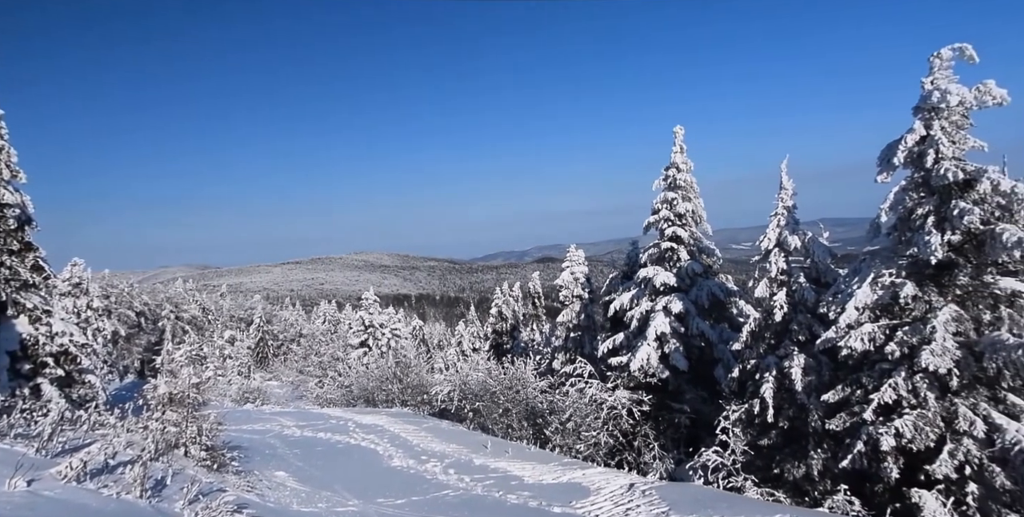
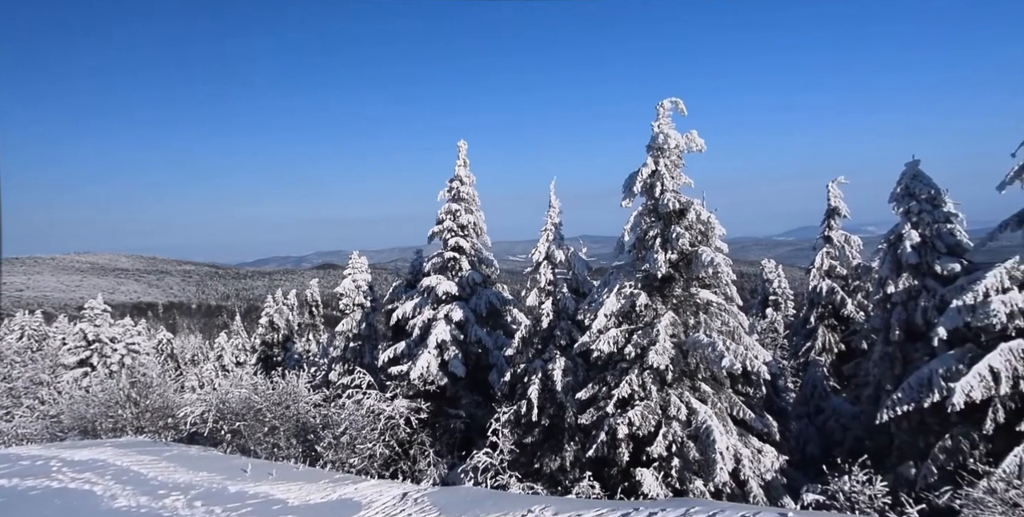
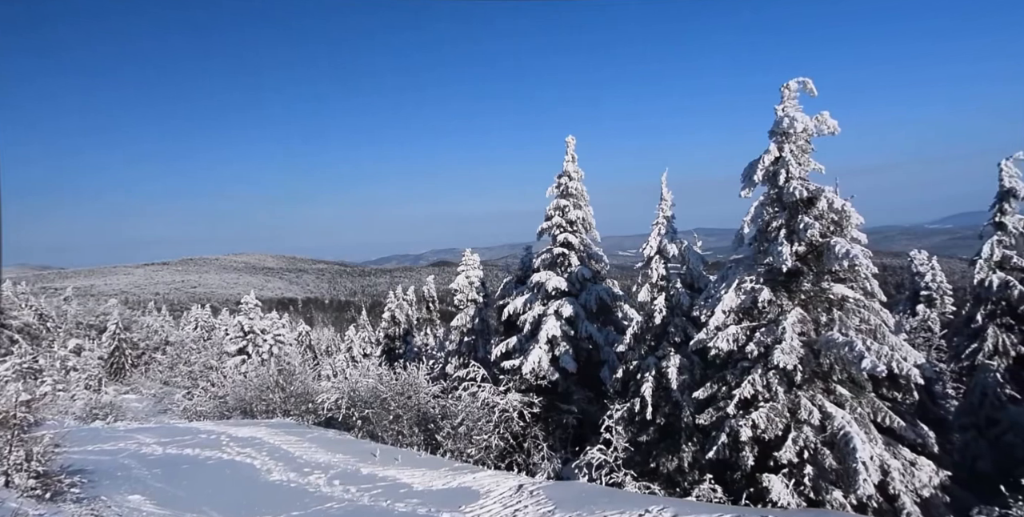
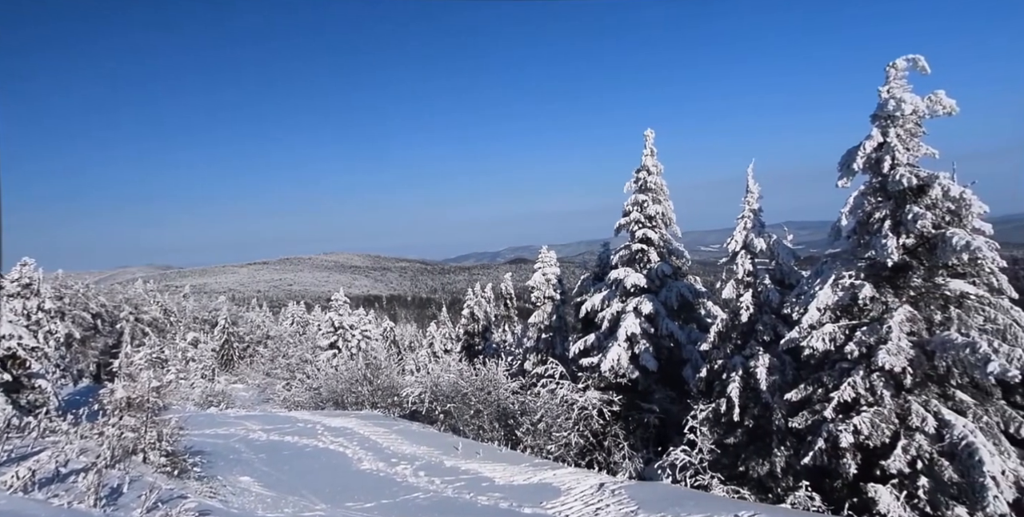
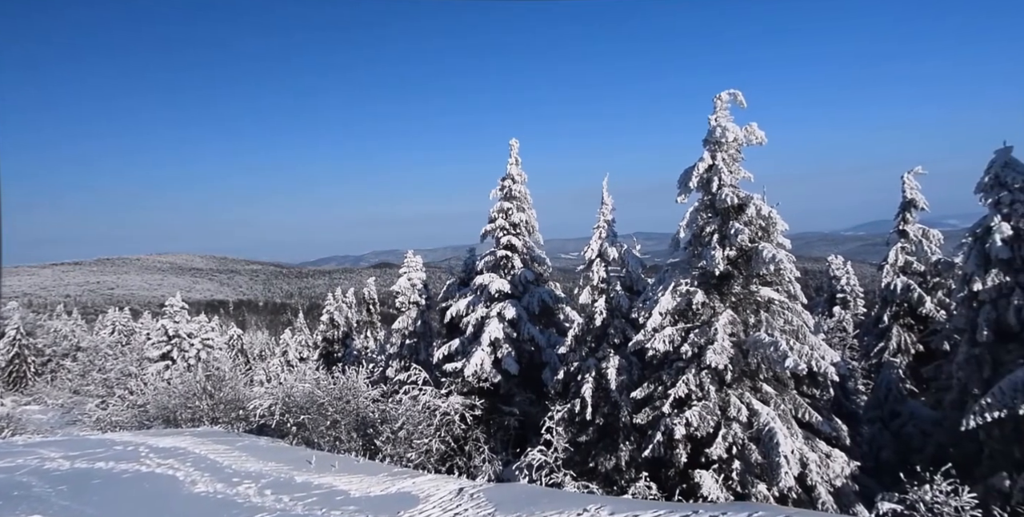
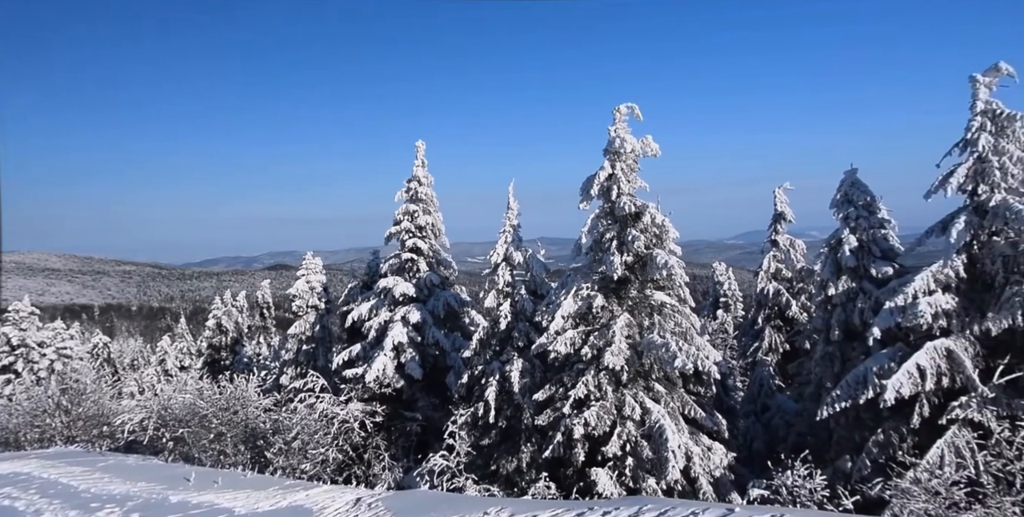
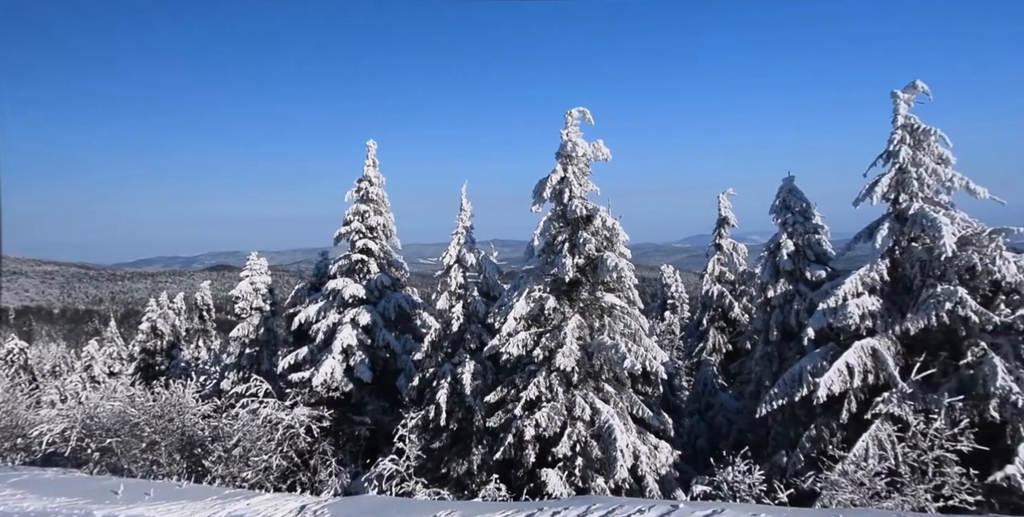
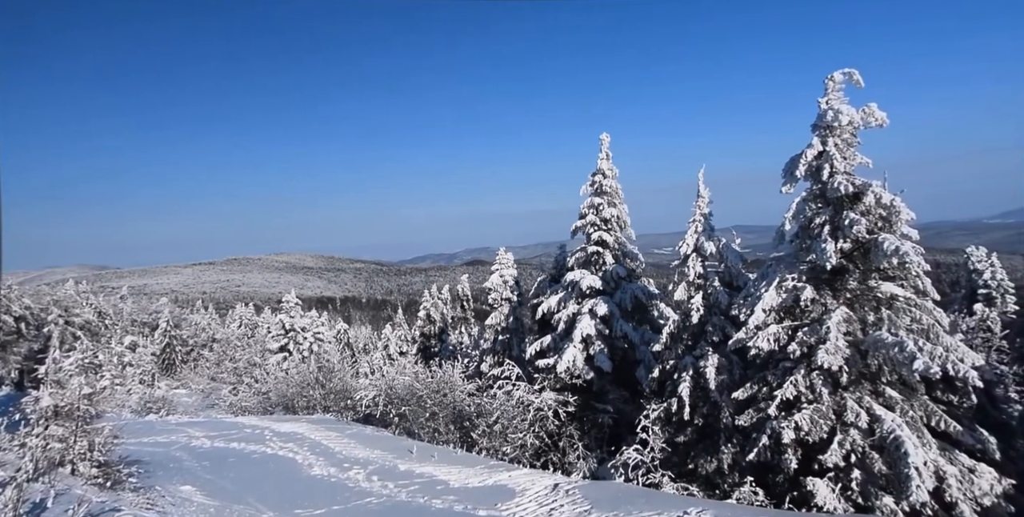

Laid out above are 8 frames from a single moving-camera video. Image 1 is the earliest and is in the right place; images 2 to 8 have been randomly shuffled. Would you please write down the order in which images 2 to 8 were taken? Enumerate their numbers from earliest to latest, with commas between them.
4, 8, 3, 5, 2, 6, 7
